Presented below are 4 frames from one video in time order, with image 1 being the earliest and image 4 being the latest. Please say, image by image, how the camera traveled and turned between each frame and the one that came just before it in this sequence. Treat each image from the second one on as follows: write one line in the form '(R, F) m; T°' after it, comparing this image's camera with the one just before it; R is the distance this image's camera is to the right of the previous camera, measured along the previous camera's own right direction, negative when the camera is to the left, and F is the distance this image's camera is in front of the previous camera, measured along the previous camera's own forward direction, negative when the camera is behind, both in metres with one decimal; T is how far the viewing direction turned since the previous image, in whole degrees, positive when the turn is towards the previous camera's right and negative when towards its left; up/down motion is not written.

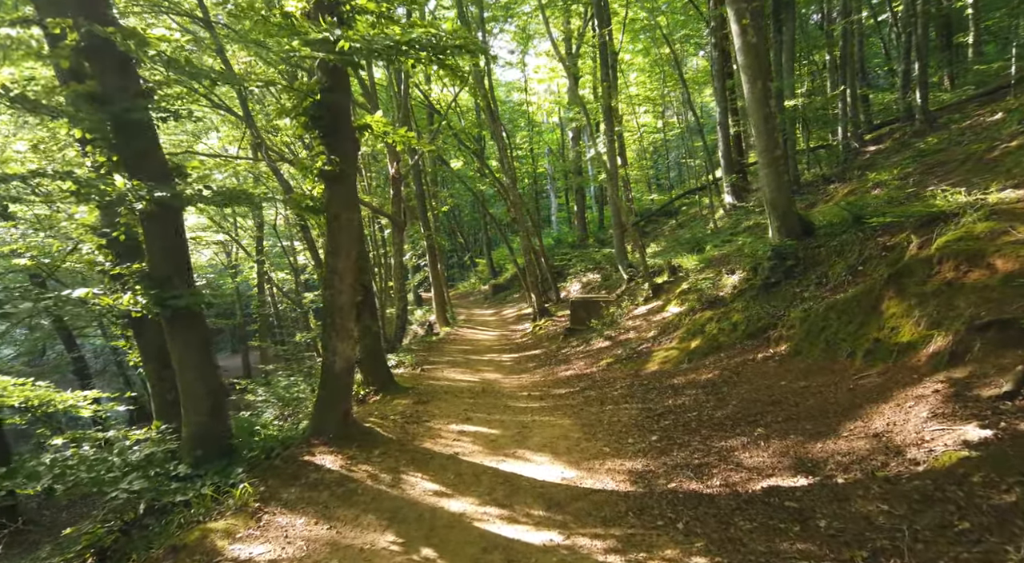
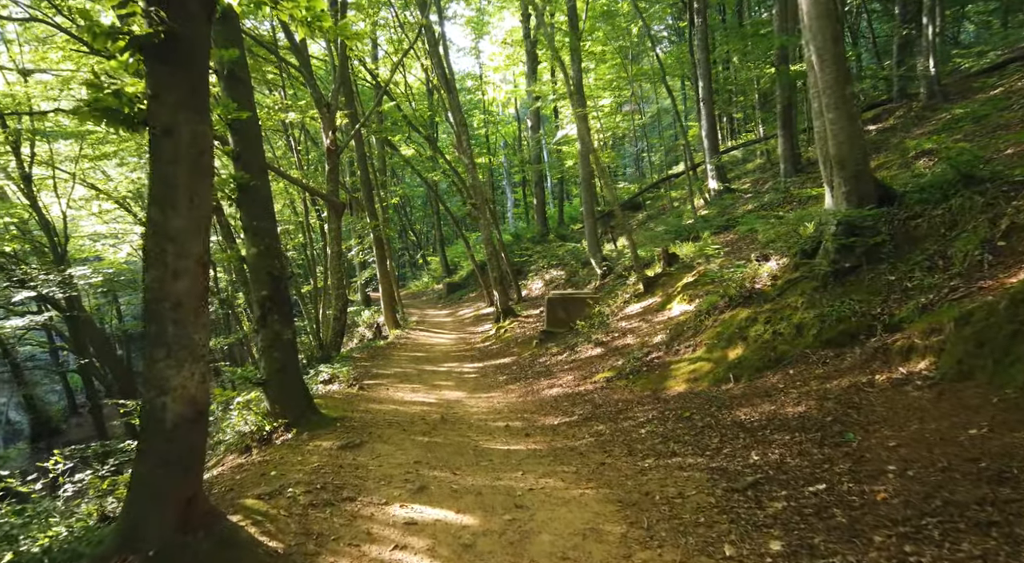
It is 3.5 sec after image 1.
(-0.2, +3.0) m; +5°
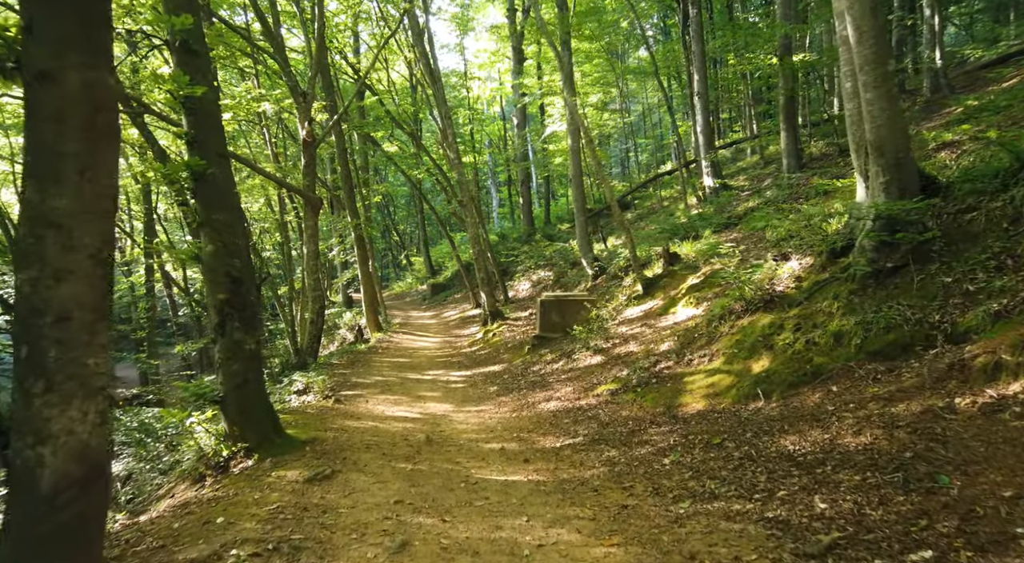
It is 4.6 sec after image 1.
(-0.1, +0.9) m; +2°
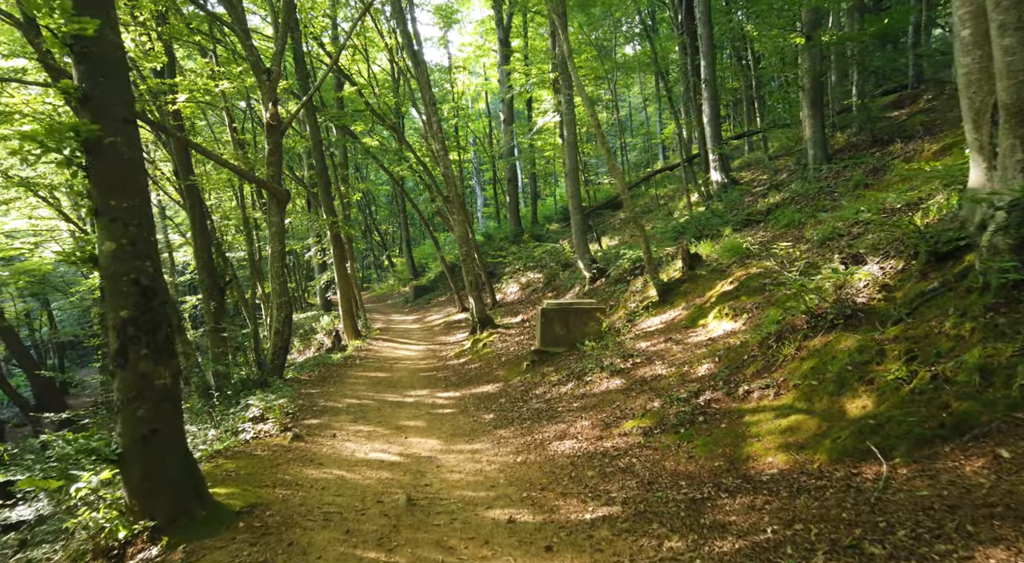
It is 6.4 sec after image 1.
(-0.2, +1.8) m; +2°
